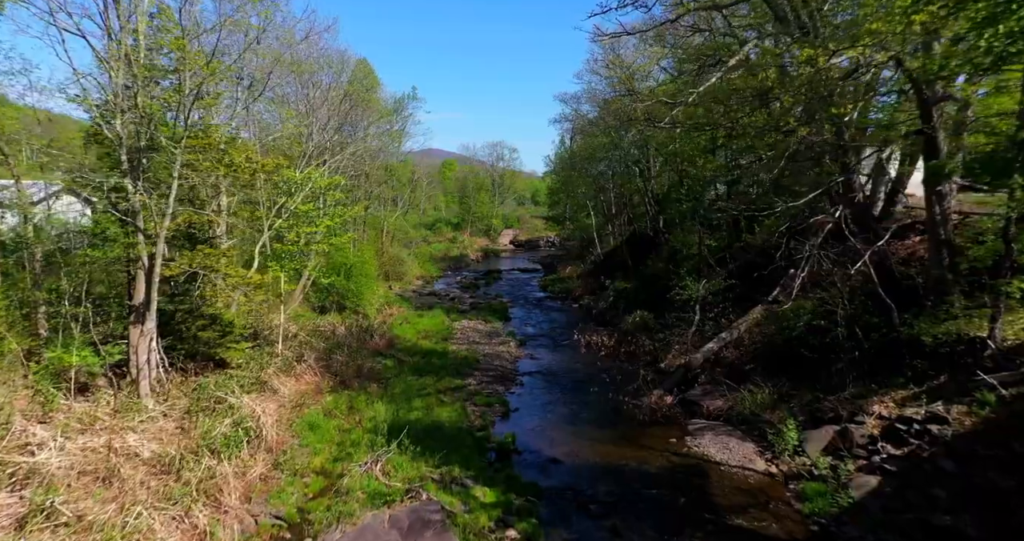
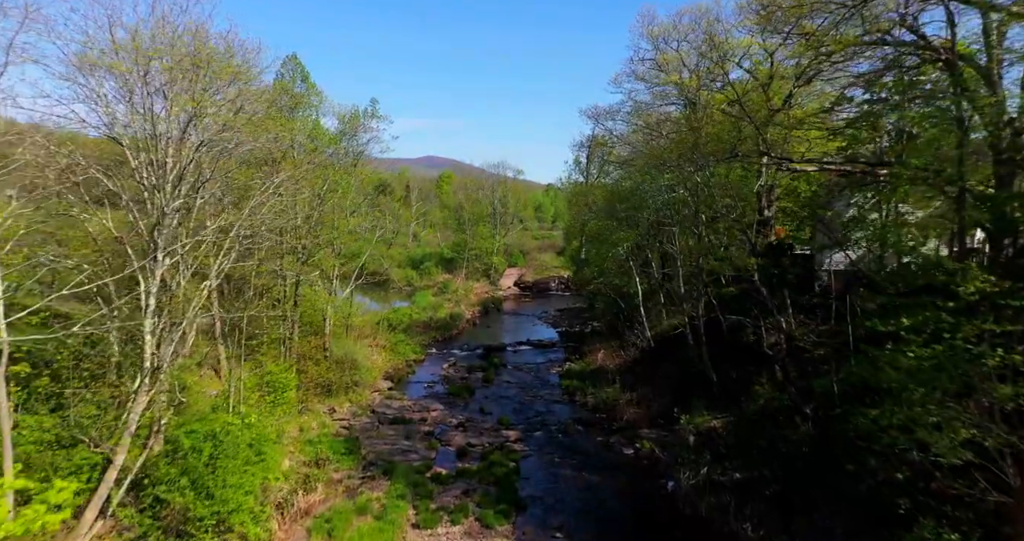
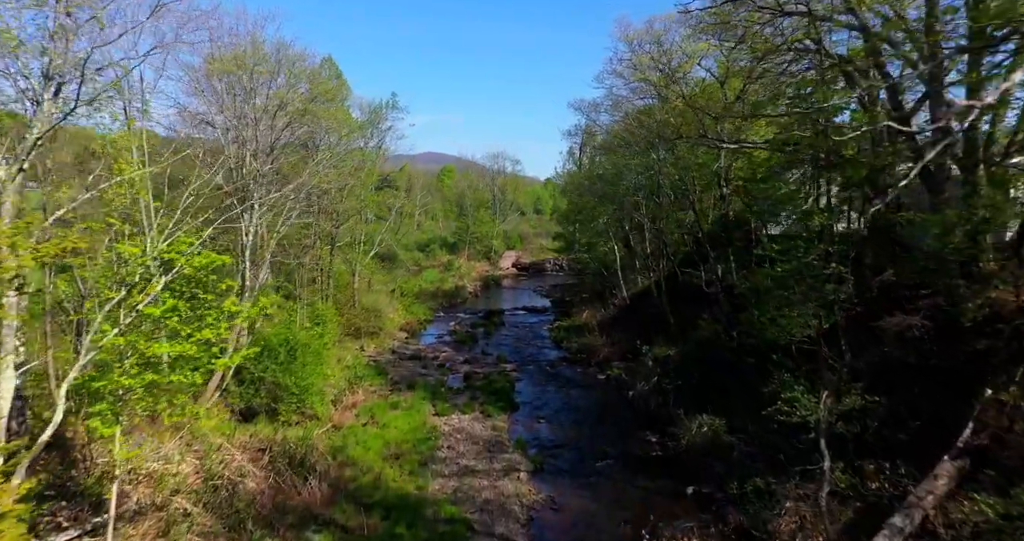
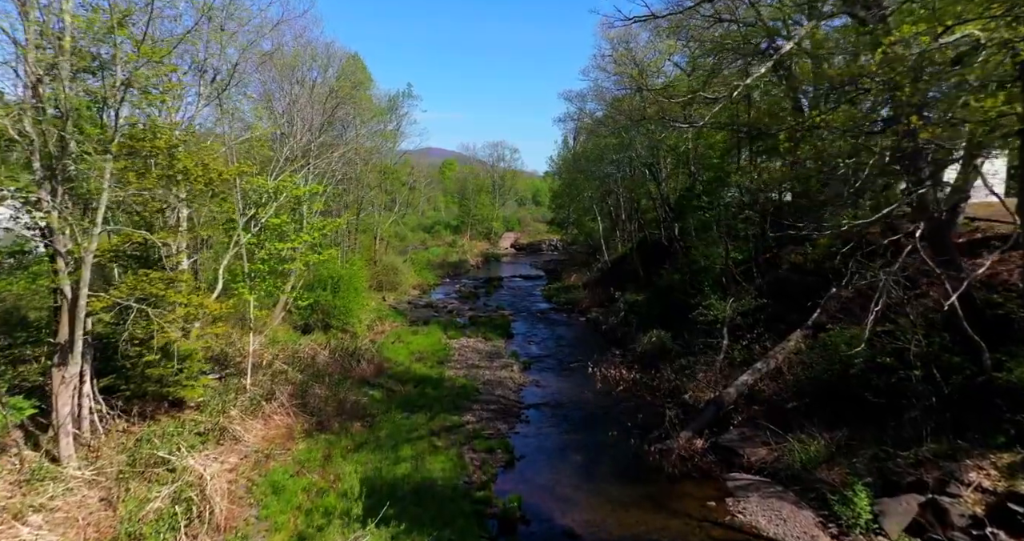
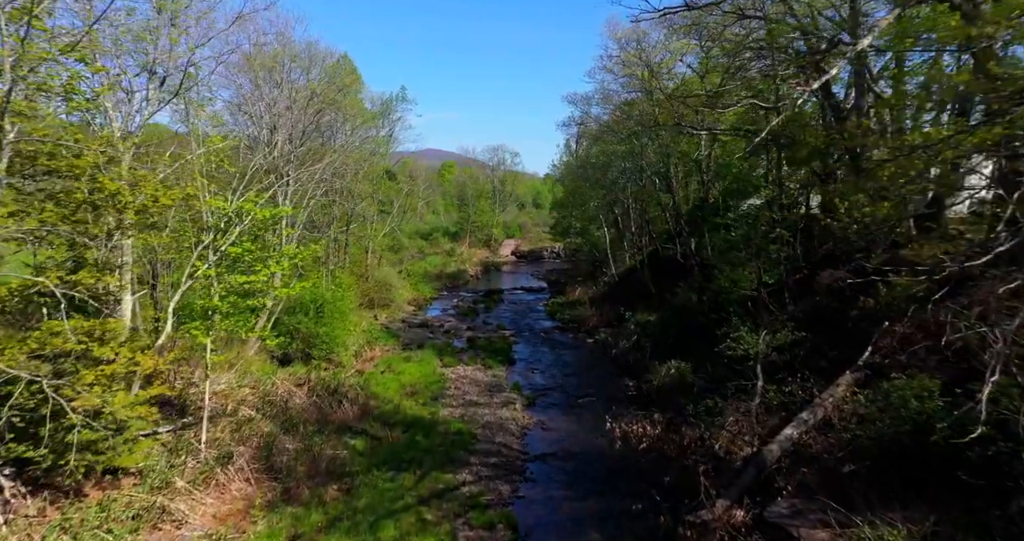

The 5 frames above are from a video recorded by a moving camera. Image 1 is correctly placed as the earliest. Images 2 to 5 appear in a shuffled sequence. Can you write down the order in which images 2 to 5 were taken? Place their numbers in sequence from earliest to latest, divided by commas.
4, 5, 3, 2
